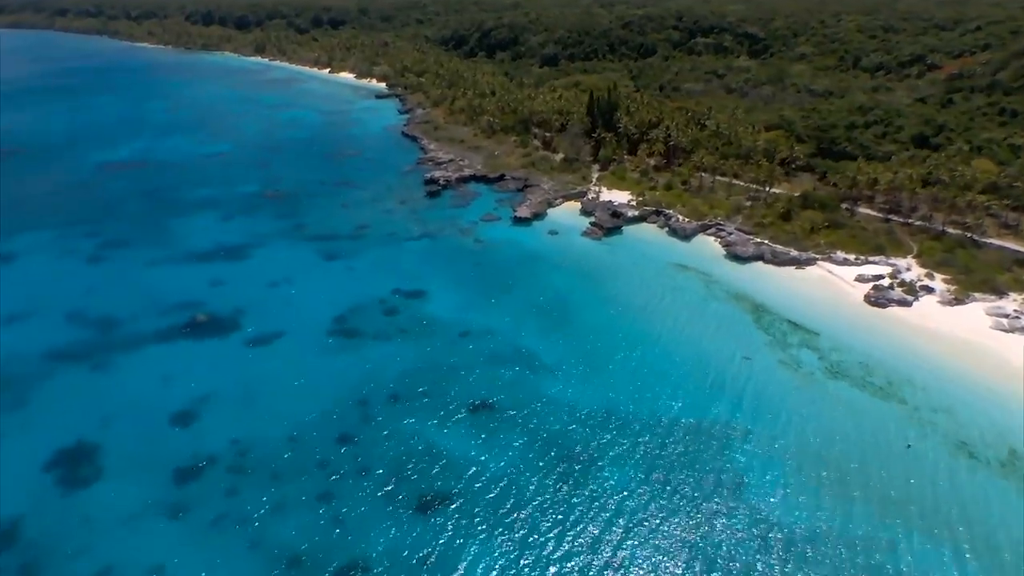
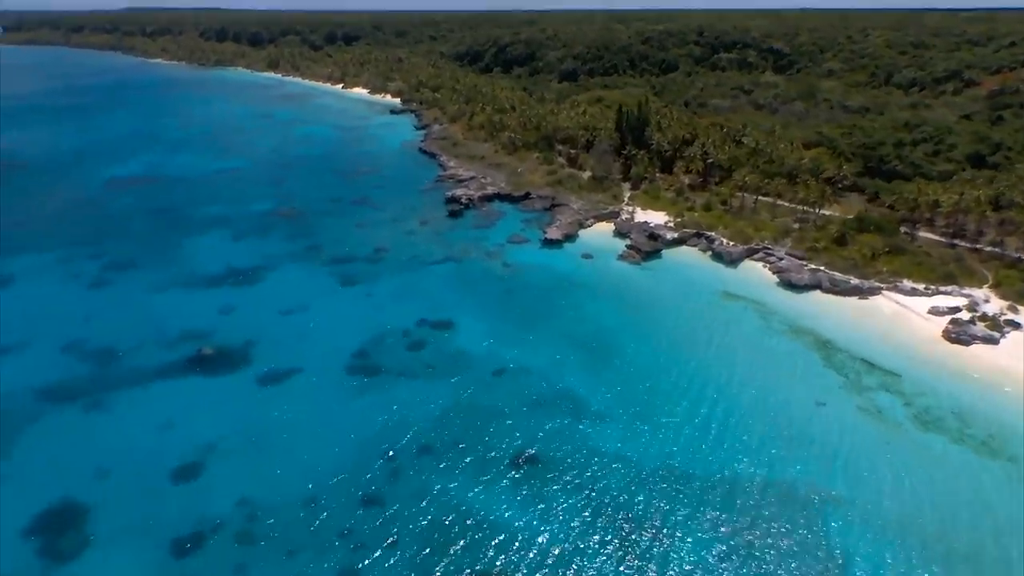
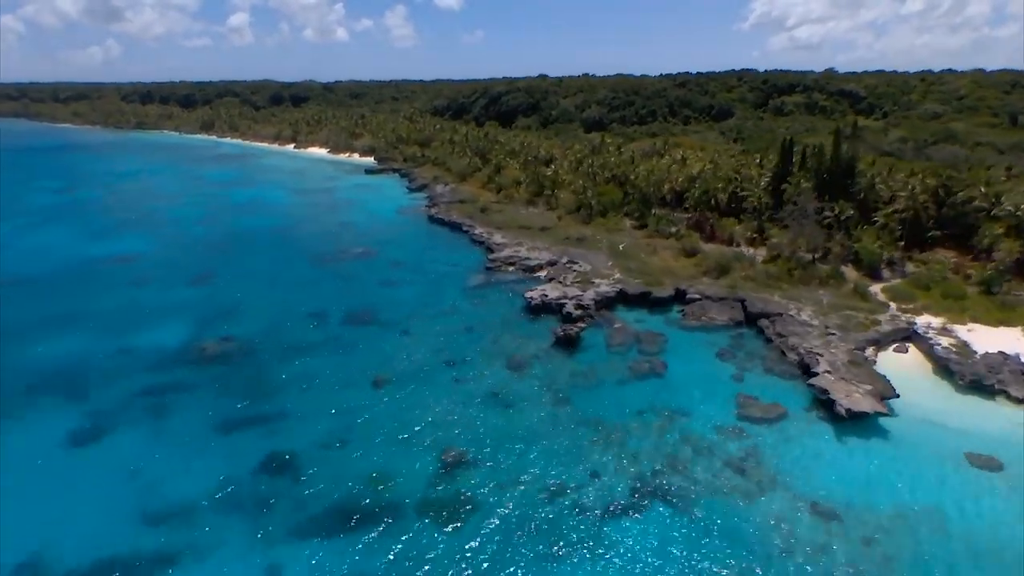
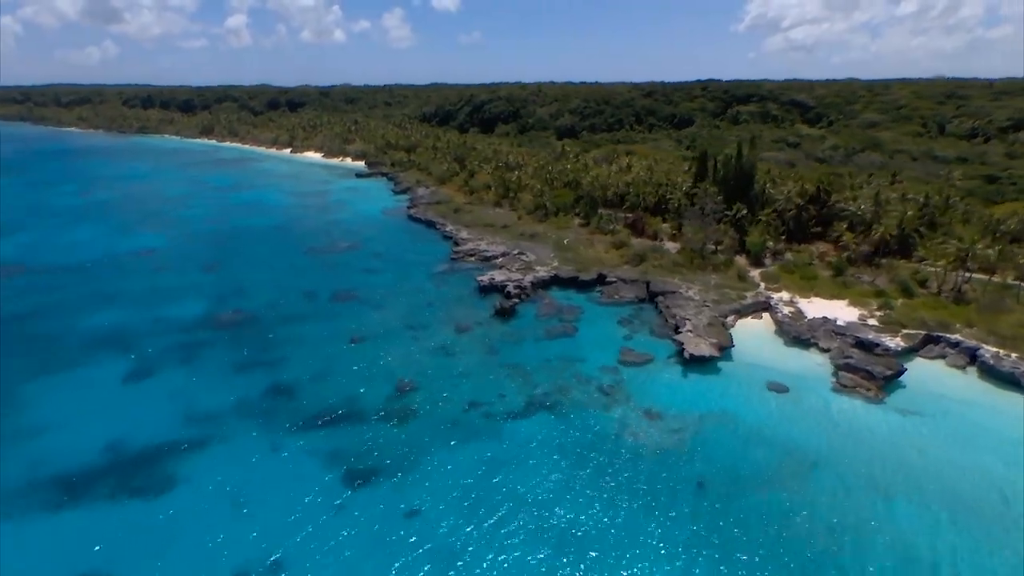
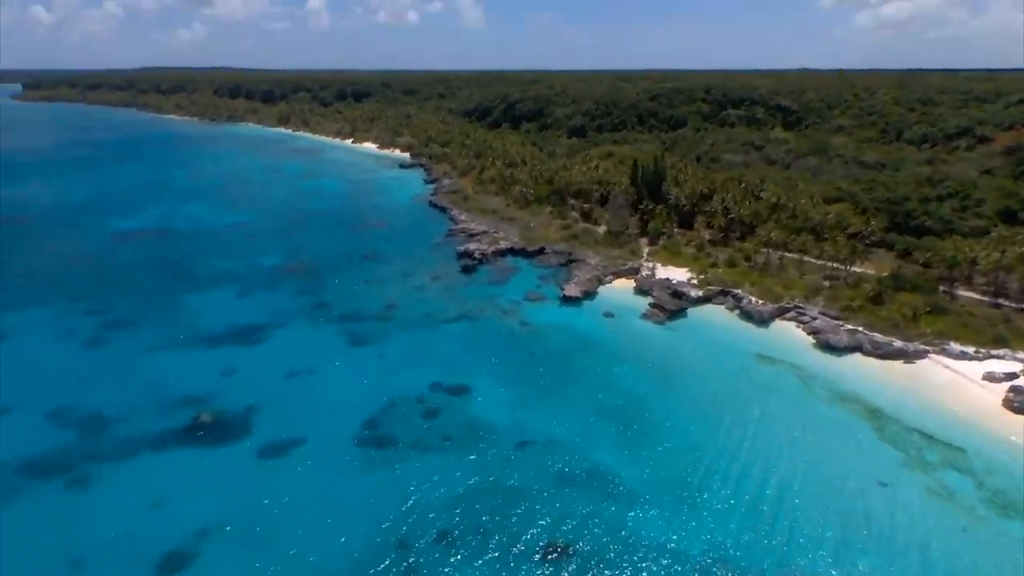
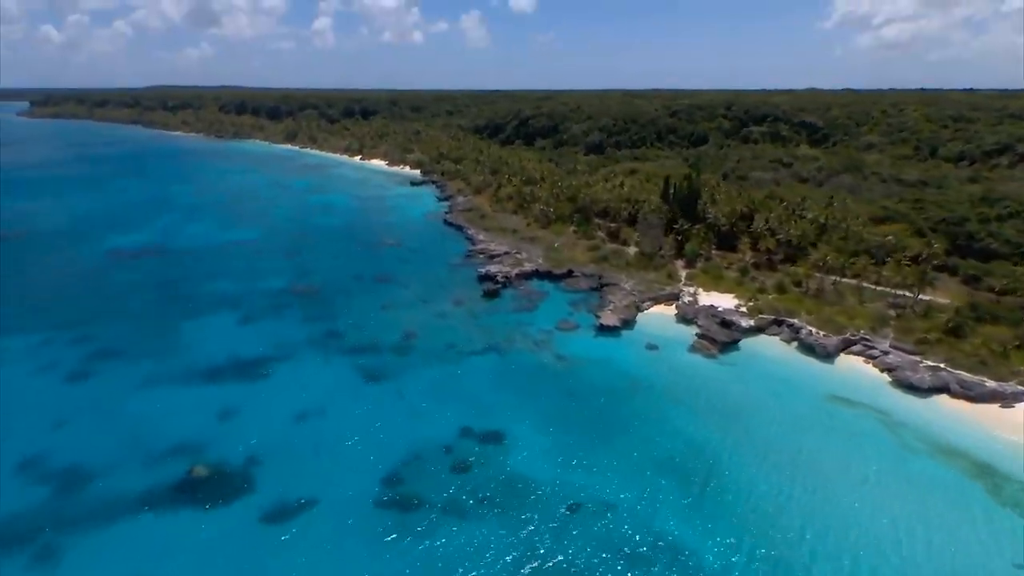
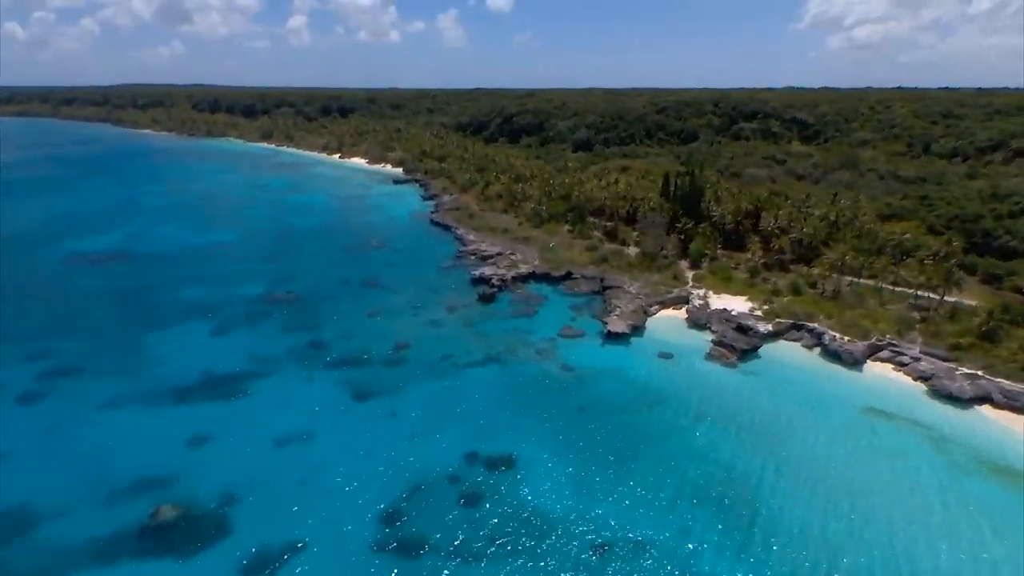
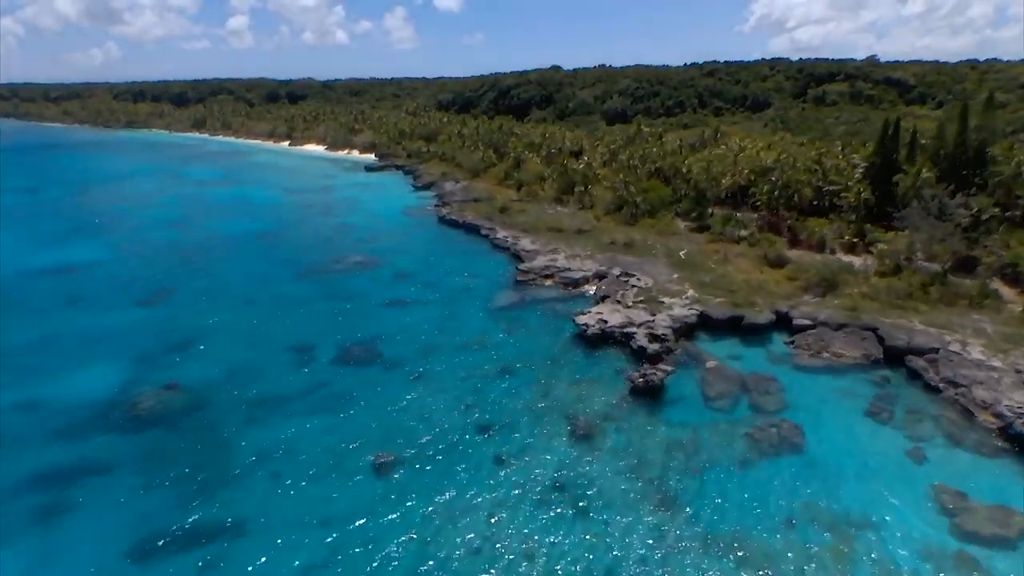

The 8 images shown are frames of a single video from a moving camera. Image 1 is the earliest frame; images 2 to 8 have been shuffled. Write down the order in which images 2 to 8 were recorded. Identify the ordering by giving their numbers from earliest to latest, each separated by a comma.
2, 5, 6, 7, 4, 3, 8
